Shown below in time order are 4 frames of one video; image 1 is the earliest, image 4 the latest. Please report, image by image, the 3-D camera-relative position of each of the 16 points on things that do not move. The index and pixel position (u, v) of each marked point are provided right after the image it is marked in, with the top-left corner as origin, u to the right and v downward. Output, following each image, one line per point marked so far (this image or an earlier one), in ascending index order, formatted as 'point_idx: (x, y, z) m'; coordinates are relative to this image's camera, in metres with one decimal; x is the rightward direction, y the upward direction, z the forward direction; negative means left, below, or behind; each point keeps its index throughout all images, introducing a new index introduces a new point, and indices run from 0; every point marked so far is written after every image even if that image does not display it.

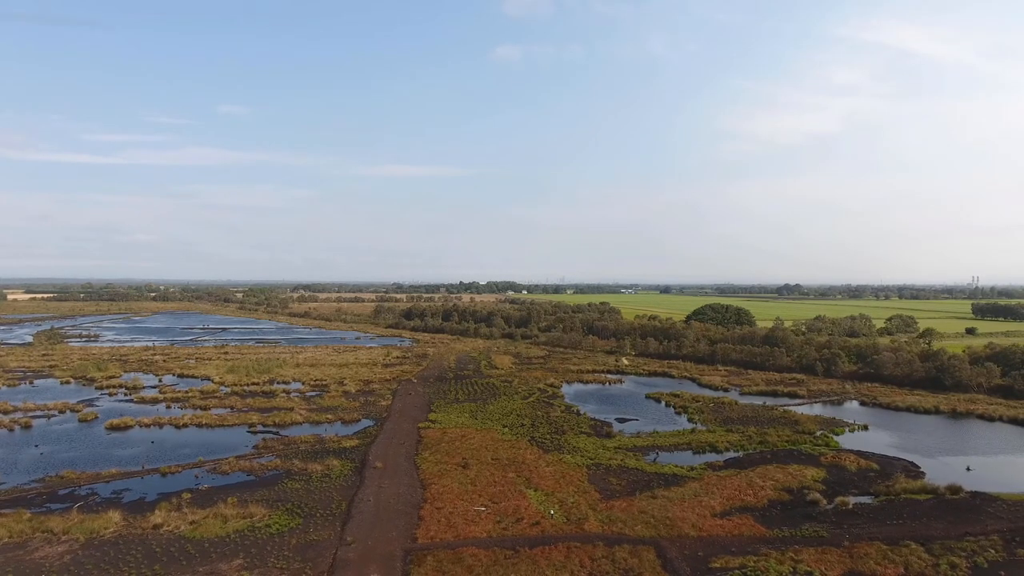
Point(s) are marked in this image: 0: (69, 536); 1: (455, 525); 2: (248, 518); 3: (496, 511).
0: (-14.8, -8.3, +17.0) m
1: (-2.0, -8.2, +17.6) m
2: (-9.5, -8.3, +18.3) m
3: (-0.6, -8.2, +18.8) m
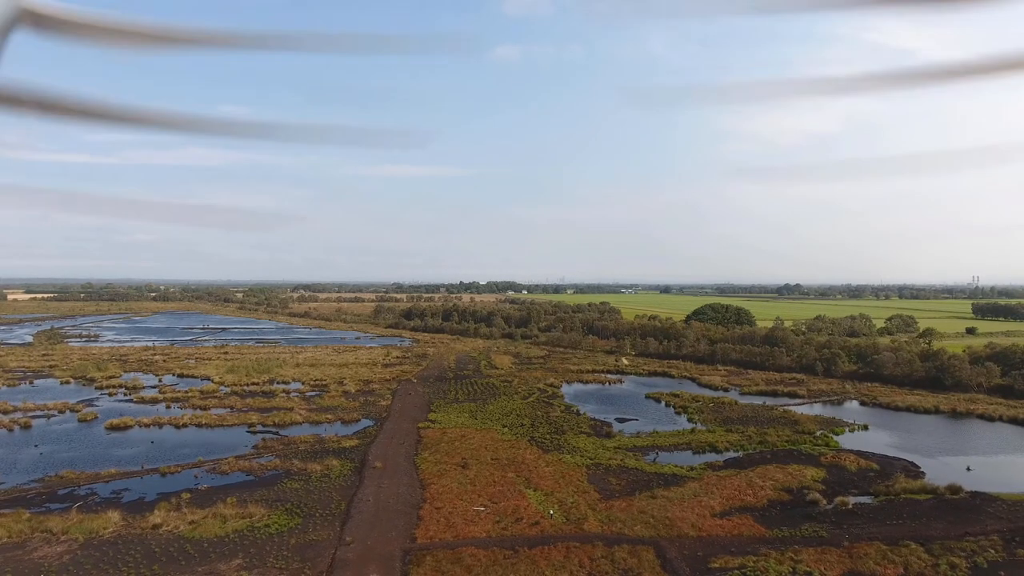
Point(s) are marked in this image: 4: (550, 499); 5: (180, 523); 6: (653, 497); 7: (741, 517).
0: (-14.8, -8.3, +17.0) m
1: (-2.0, -8.2, +17.6) m
2: (-9.5, -8.2, +18.3) m
3: (-0.6, -8.2, +18.7) m
4: (+1.4, -8.2, +19.8) m
5: (-11.6, -8.2, +17.9) m
6: (+5.5, -8.2, +19.9) m
7: (+8.3, -8.3, +18.4) m
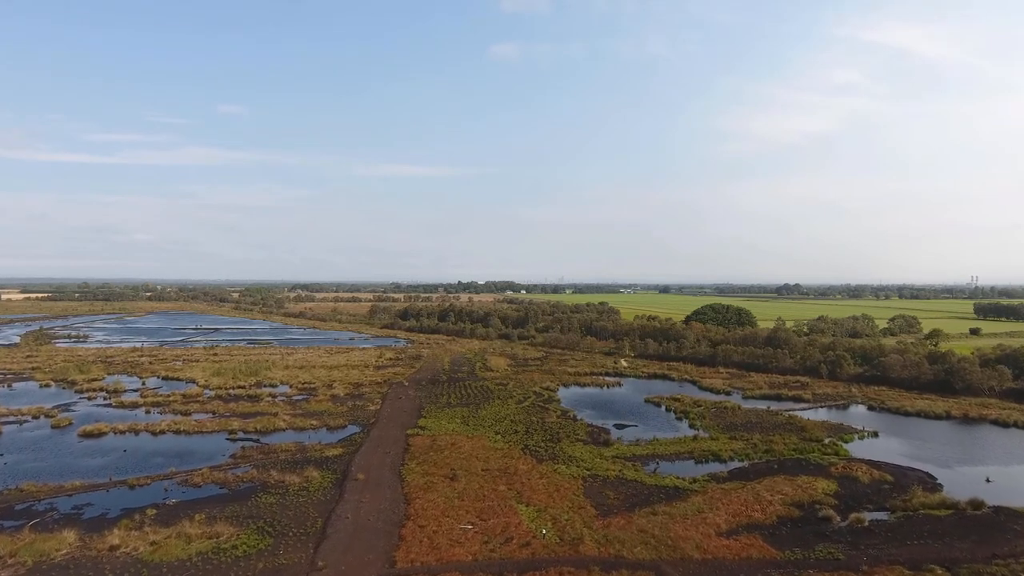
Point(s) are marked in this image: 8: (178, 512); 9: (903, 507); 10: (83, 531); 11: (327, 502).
0: (-15.2, -8.3, +15.6) m
1: (-2.3, -8.2, +16.2) m
2: (-9.9, -8.3, +16.8) m
3: (-1.0, -8.2, +17.3) m
4: (+1.1, -8.2, +18.4) m
5: (-12.0, -8.2, +16.4) m
6: (+5.1, -8.2, +18.5) m
7: (+7.9, -8.3, +17.0) m
8: (-12.4, -8.3, +18.9) m
9: (+14.9, -8.3, +19.4) m
10: (-14.7, -8.4, +17.5) m
11: (-7.1, -8.2, +19.6) m
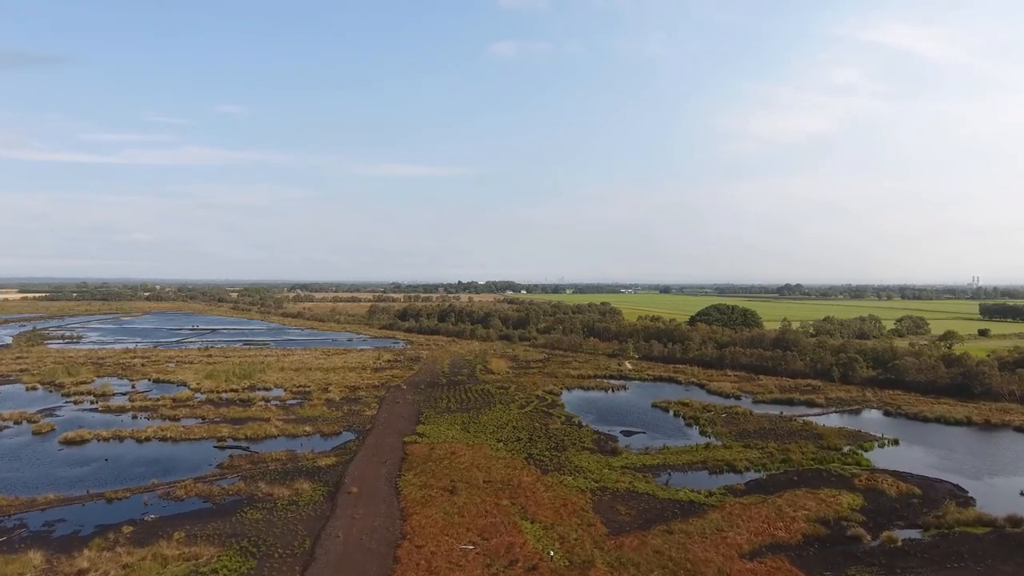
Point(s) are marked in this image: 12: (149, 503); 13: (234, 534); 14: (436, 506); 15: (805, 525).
0: (-15.0, -8.3, +14.2) m
1: (-2.2, -8.2, +14.8) m
2: (-9.7, -8.3, +15.5) m
3: (-0.8, -8.2, +16.0) m
4: (+1.2, -8.2, +17.0) m
5: (-11.9, -8.3, +15.1) m
6: (+5.3, -8.2, +17.2) m
7: (+8.0, -8.3, +15.6) m
8: (-12.2, -8.3, +17.5) m
9: (+15.0, -8.3, +18.0) m
10: (-14.6, -8.4, +16.1) m
11: (-6.9, -8.2, +18.2) m
12: (-14.1, -8.4, +19.8) m
13: (-9.3, -8.3, +17.1) m
14: (-2.9, -8.2, +19.2) m
15: (+10.2, -8.3, +17.7) m
